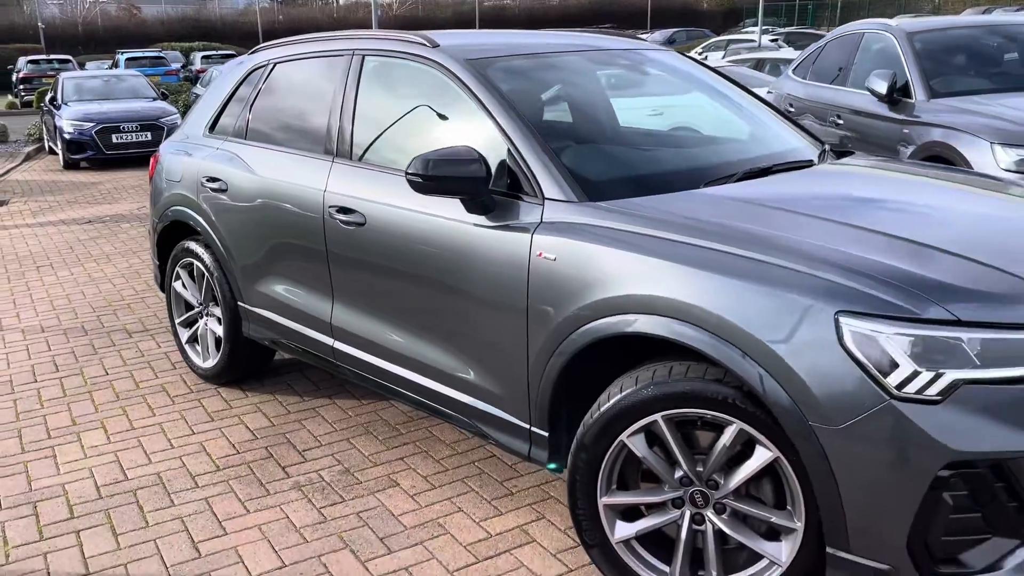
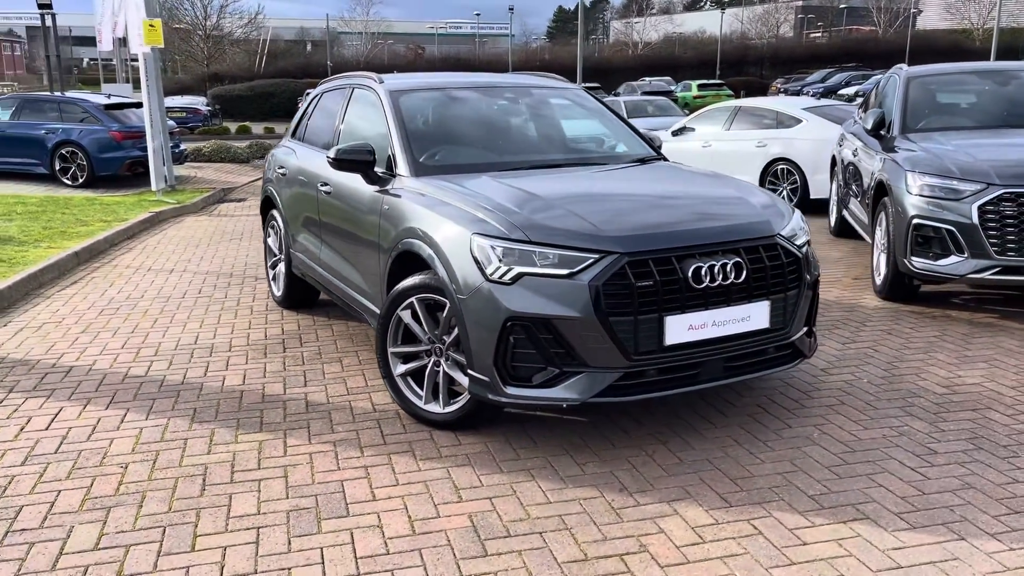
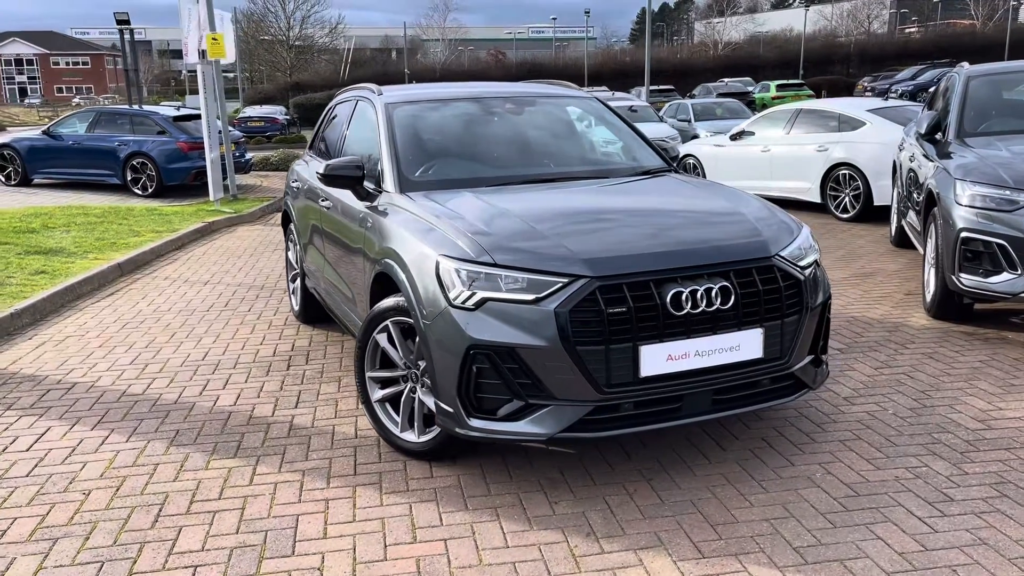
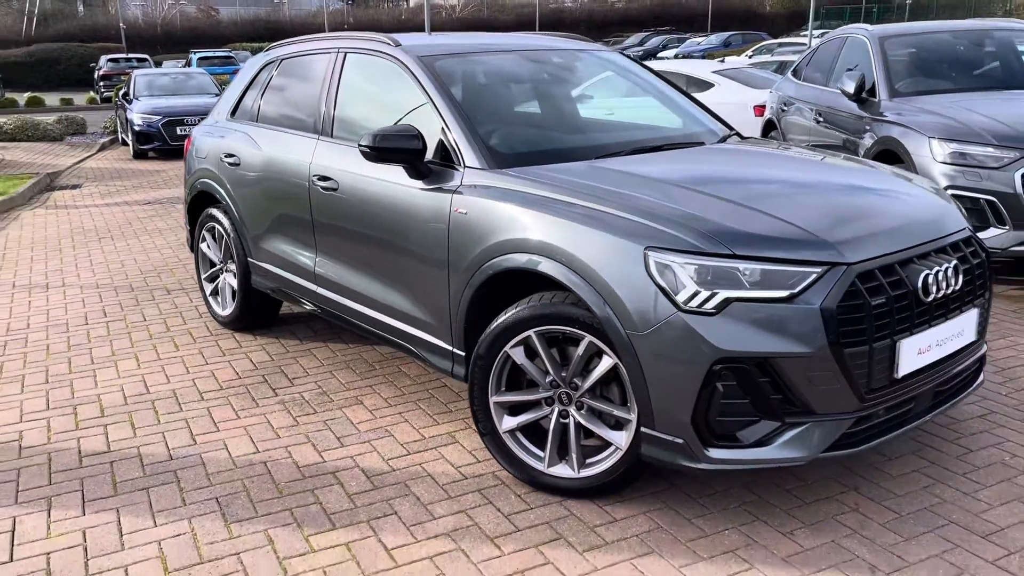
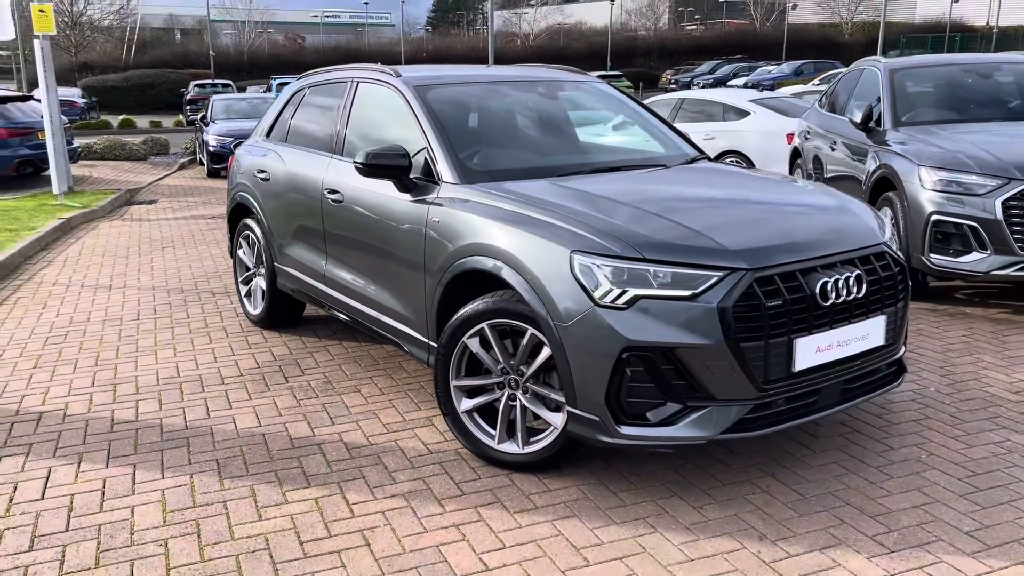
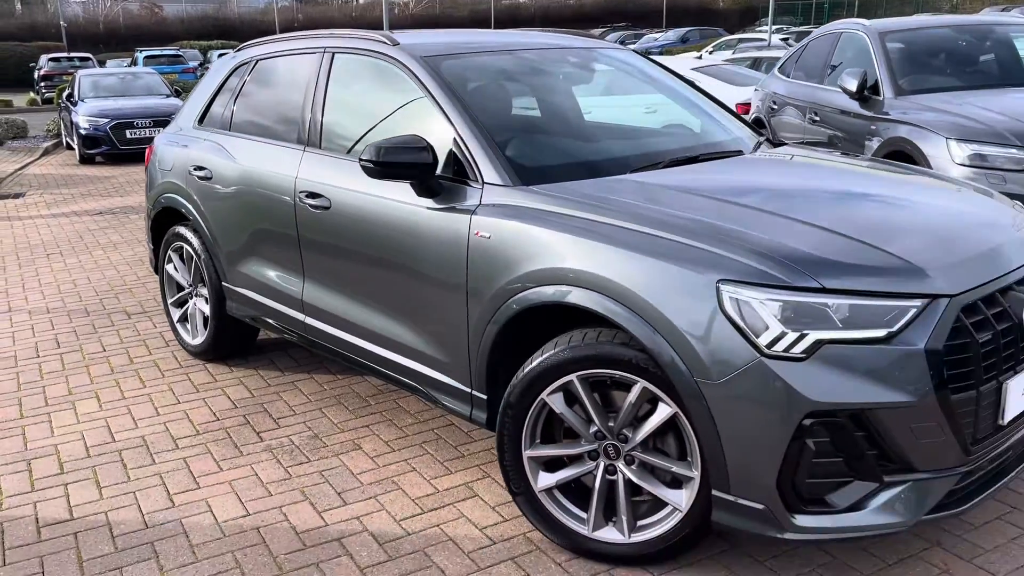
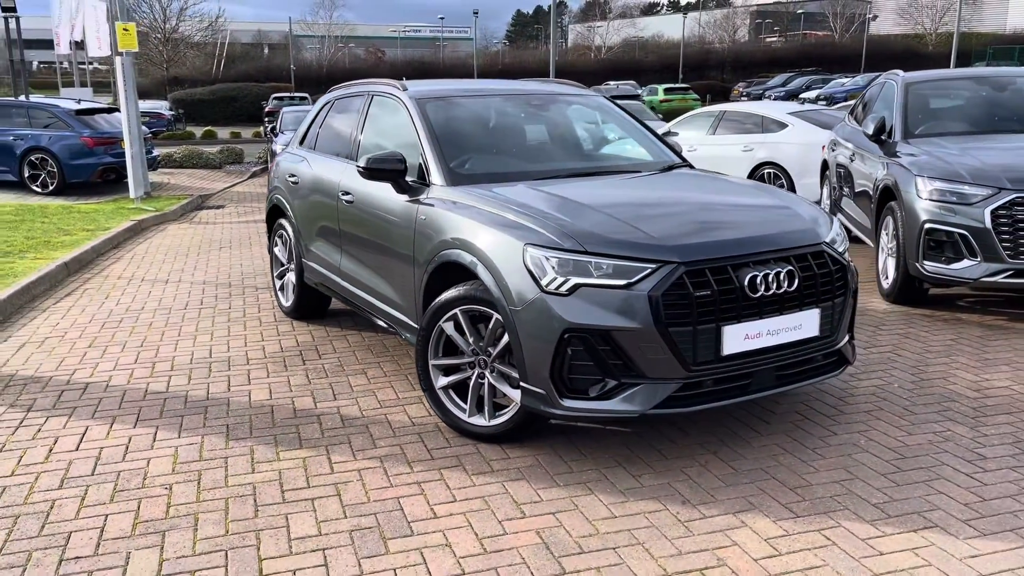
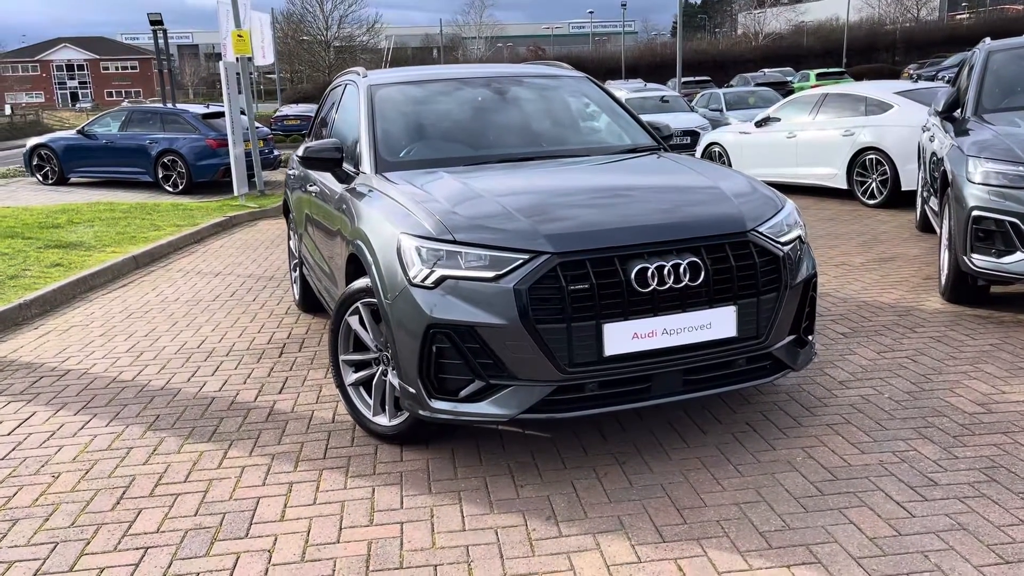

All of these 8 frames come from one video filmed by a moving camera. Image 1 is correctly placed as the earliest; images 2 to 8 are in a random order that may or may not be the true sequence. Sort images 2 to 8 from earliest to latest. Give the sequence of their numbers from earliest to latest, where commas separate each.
6, 4, 5, 7, 2, 3, 8
